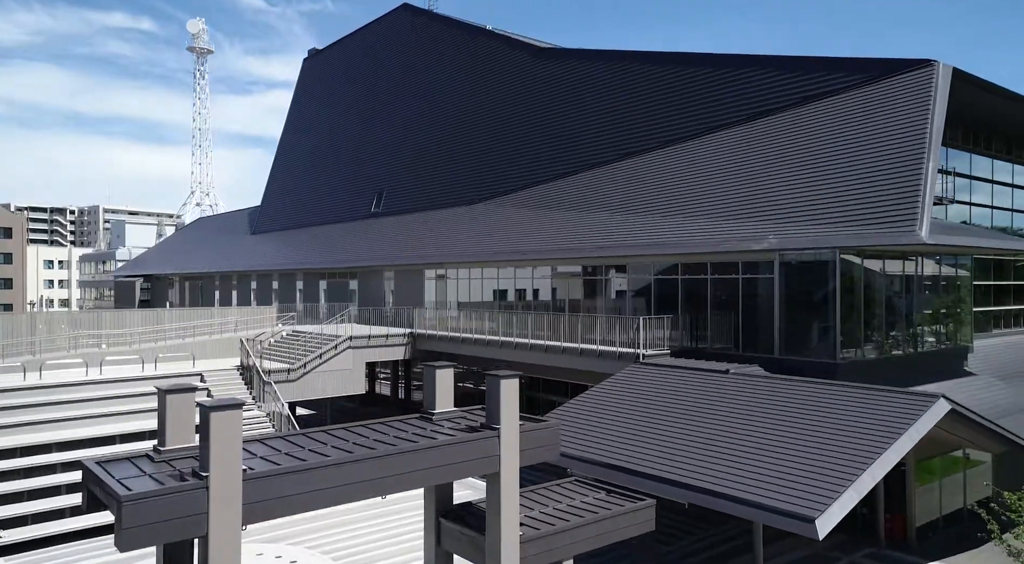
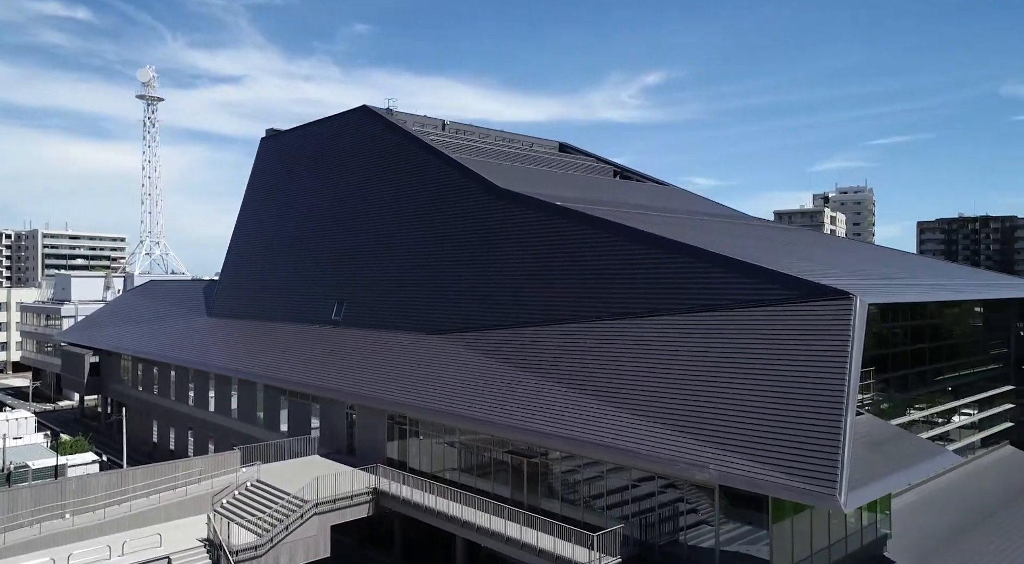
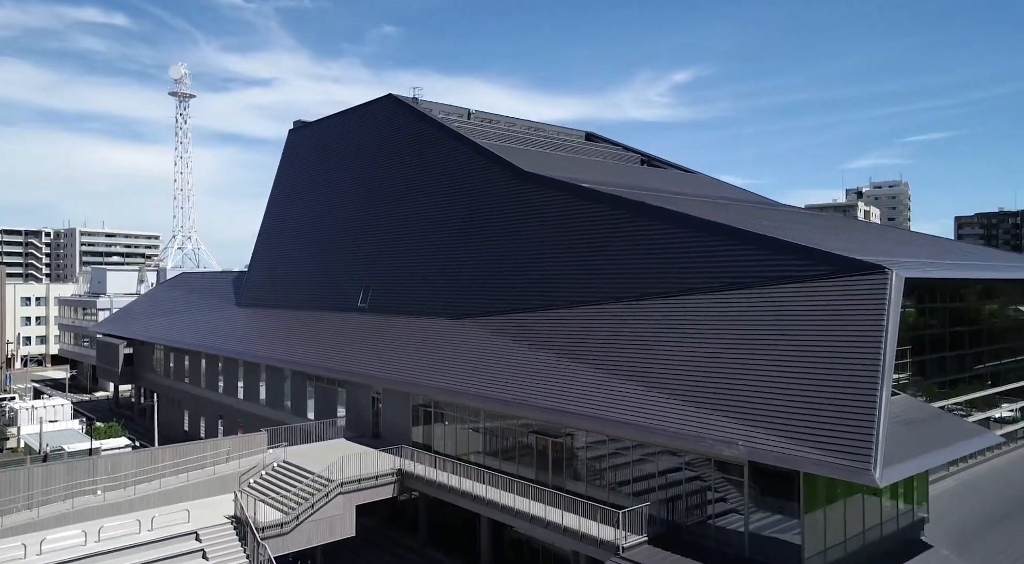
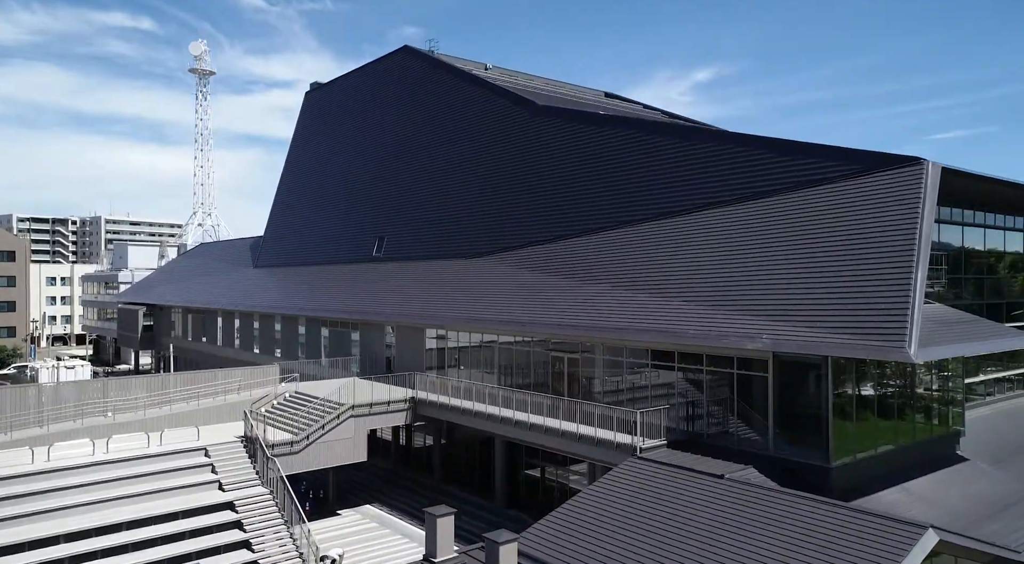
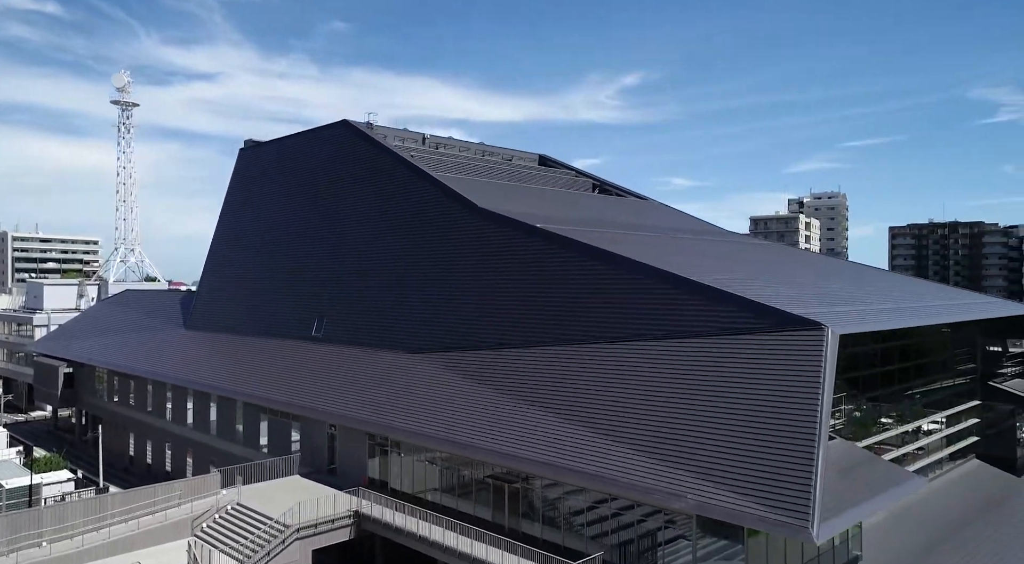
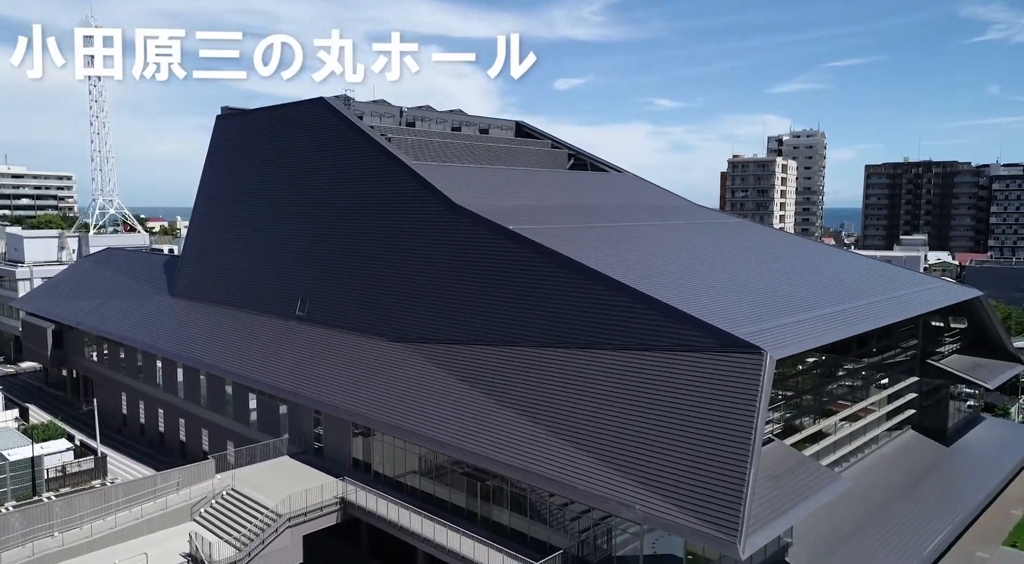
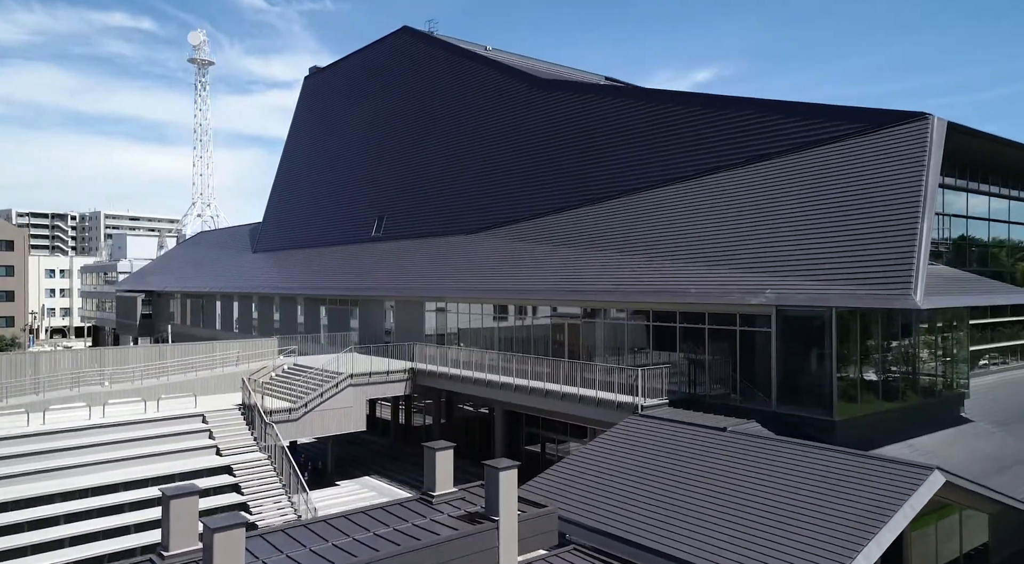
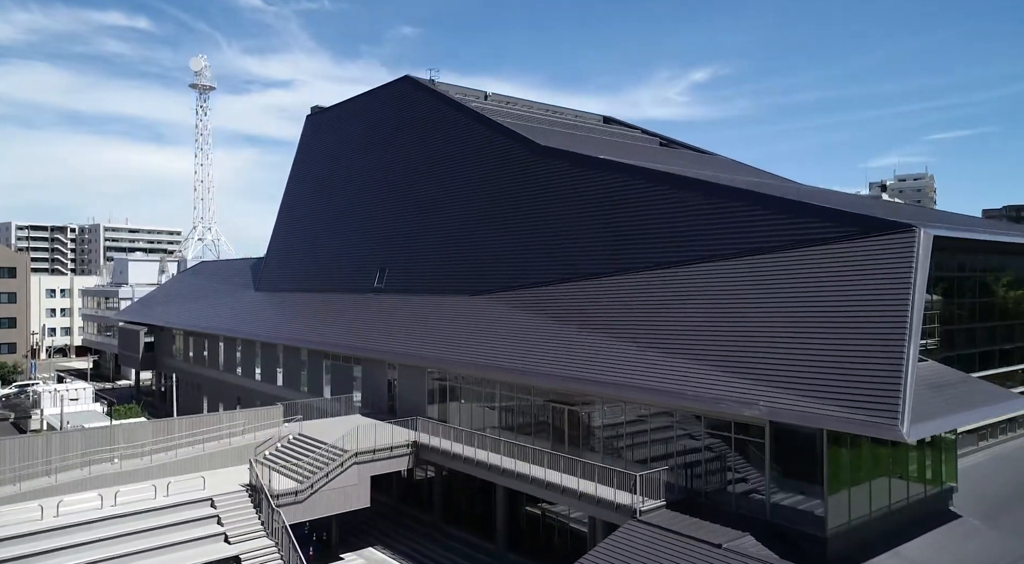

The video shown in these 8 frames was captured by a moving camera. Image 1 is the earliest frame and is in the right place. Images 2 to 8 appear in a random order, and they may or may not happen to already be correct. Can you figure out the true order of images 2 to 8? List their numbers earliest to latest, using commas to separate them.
7, 4, 8, 3, 2, 5, 6
